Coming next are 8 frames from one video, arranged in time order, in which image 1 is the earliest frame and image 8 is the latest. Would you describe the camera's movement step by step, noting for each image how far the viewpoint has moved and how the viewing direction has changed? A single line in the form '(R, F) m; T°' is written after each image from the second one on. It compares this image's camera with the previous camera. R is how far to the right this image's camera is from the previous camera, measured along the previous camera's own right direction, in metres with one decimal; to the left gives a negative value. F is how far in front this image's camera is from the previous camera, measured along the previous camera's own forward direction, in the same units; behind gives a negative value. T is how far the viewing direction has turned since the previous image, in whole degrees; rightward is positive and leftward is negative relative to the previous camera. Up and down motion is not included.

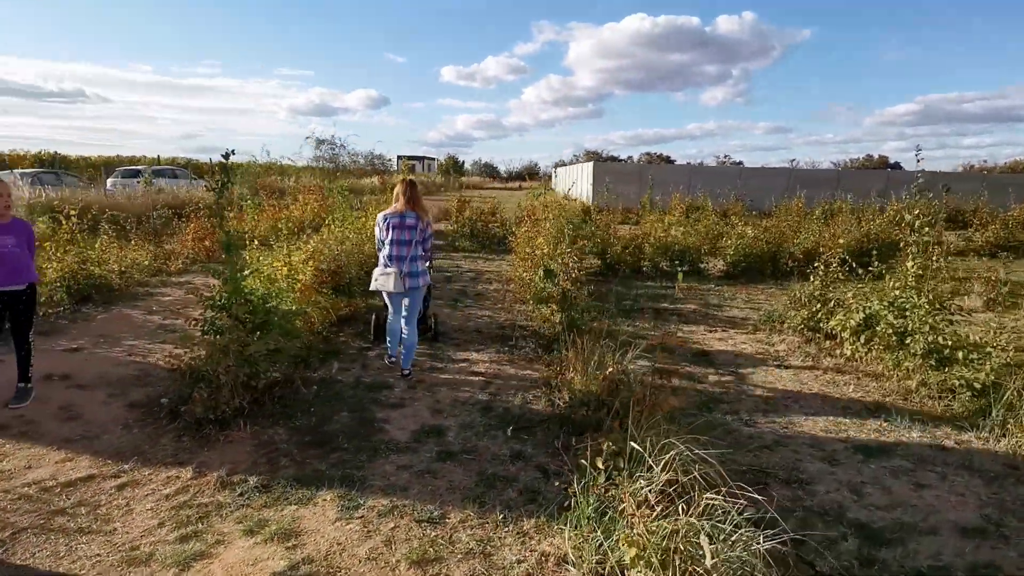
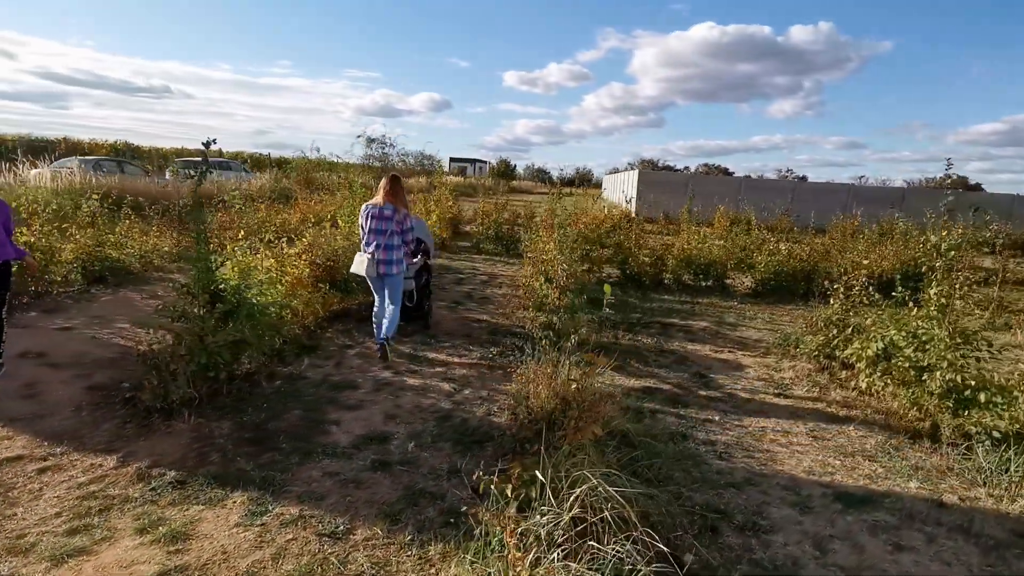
(+0.6, +0.2) m; -5°
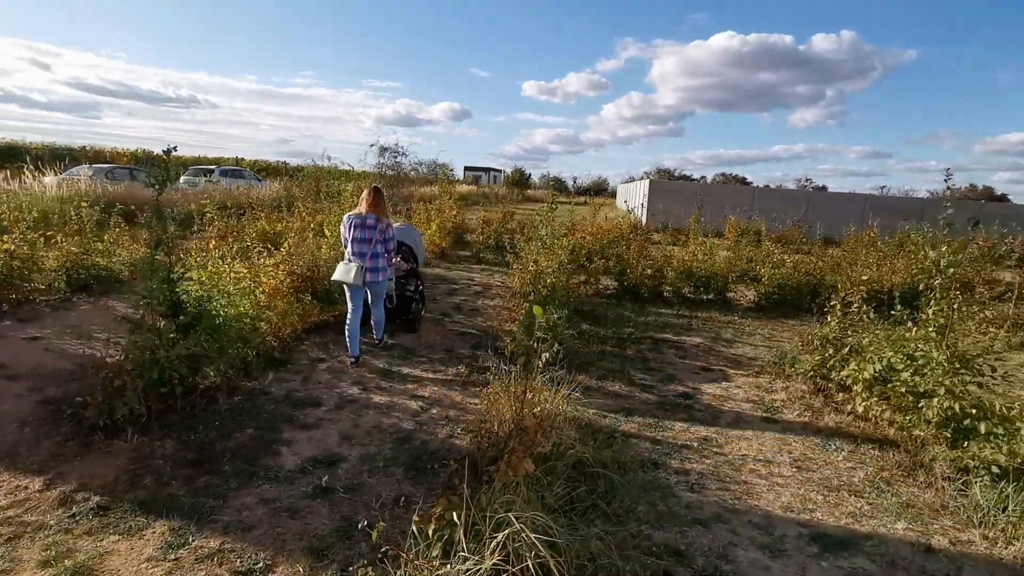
(+0.3, +0.2) m; -2°
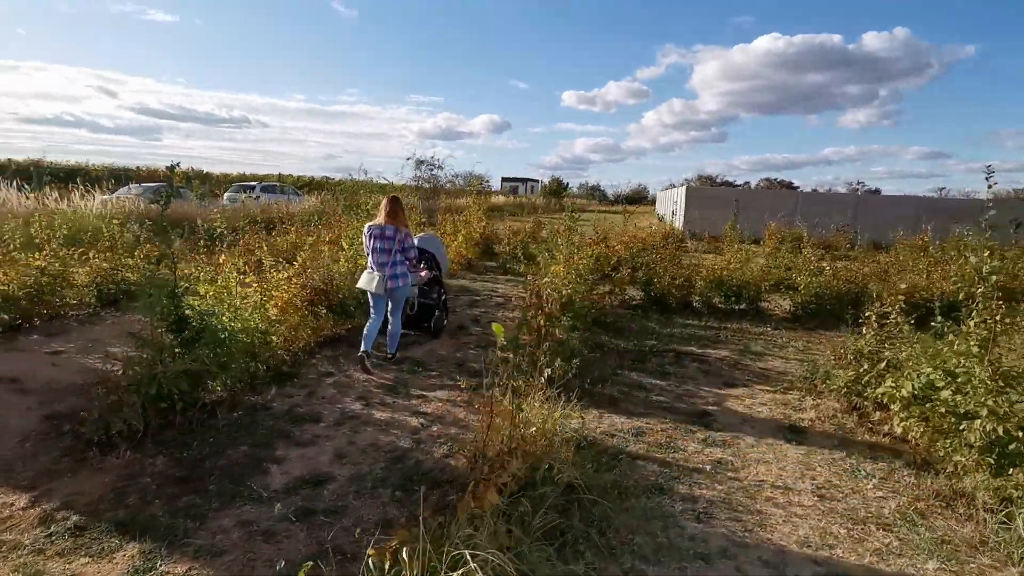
(+0.3, +0.2) m; -4°
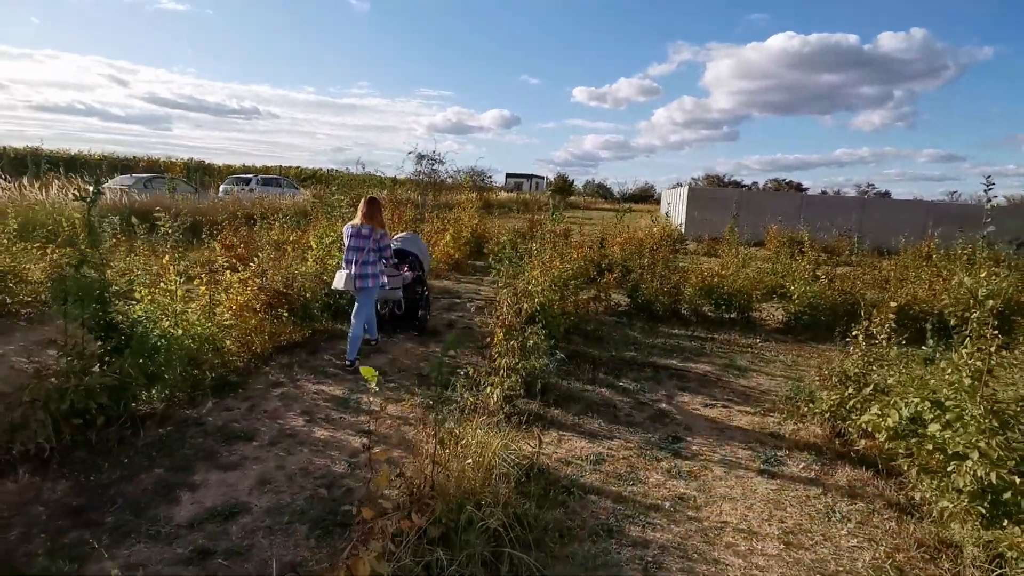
(+0.4, +0.3) m; -1°
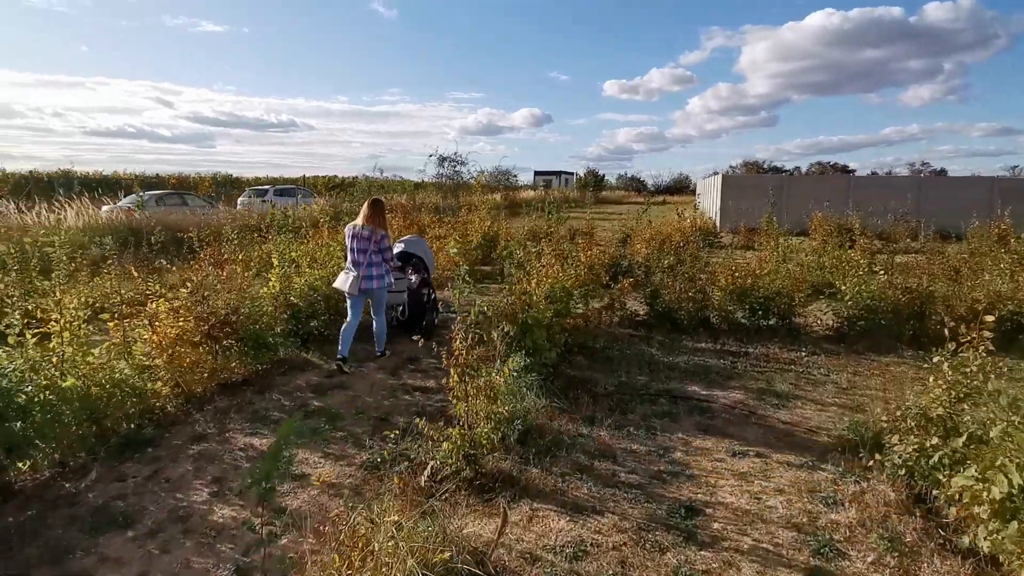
(+0.5, +1.0) m; -4°
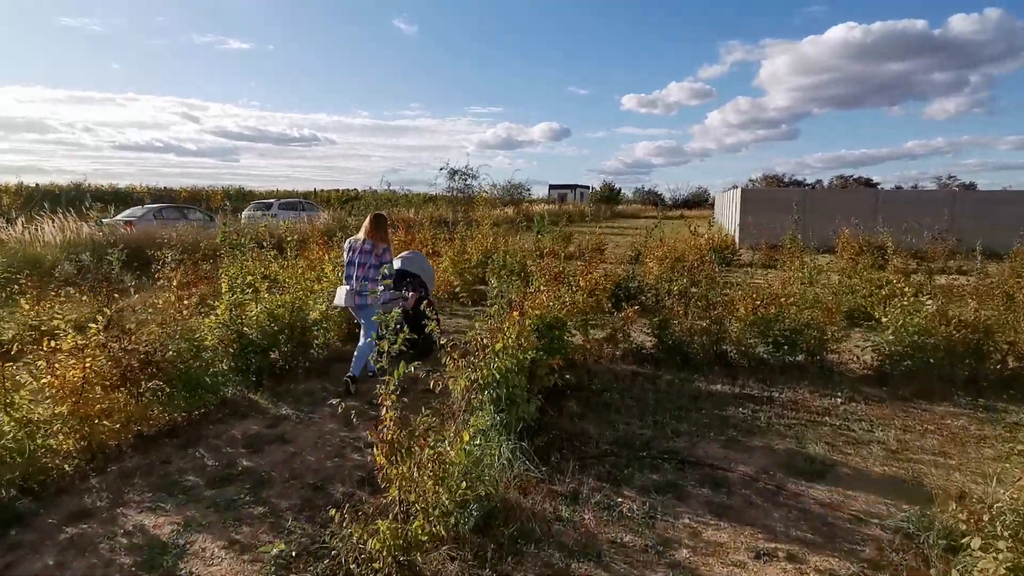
(+0.3, +0.8) m; -2°
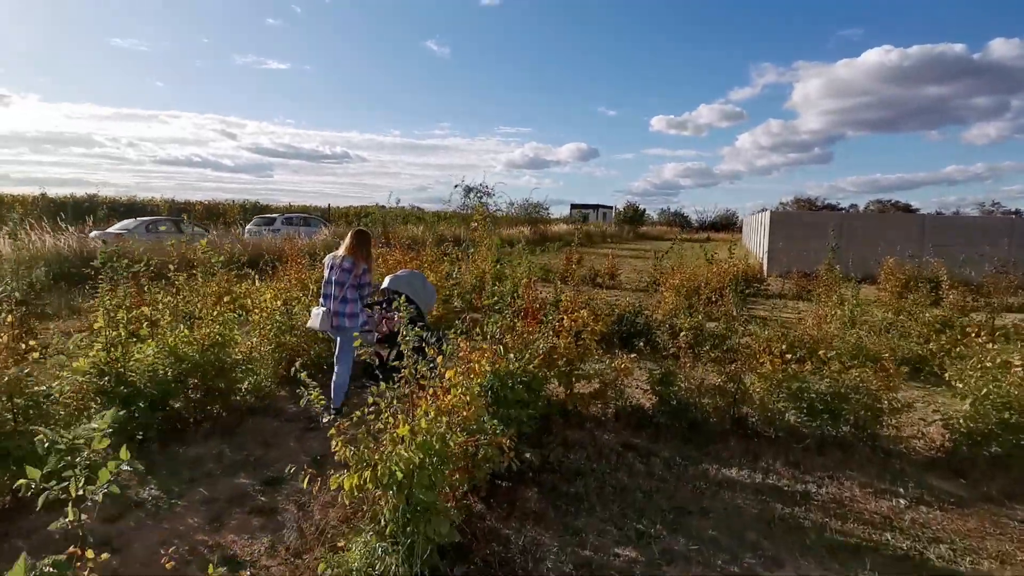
(+0.5, +1.2) m; -3°
